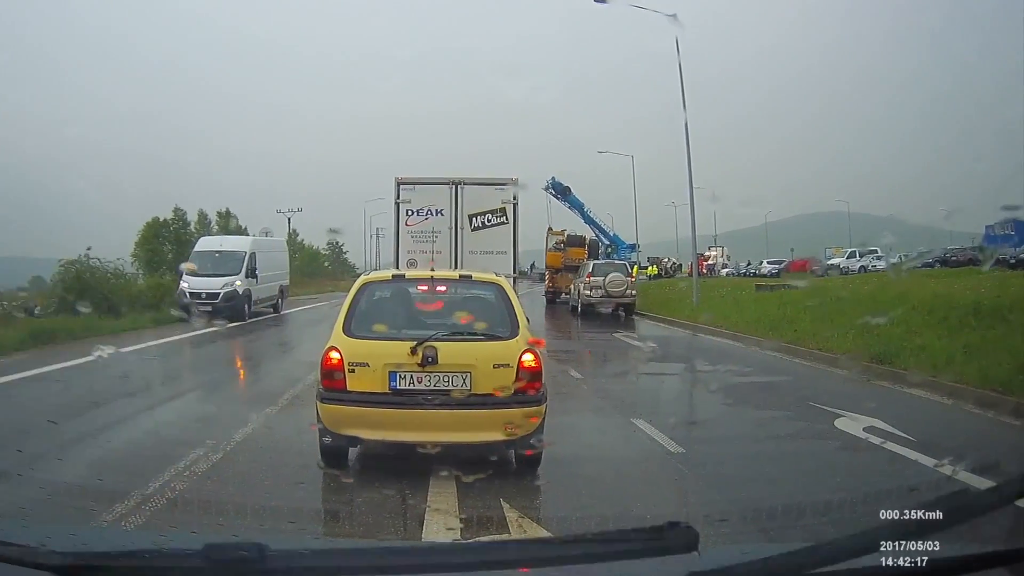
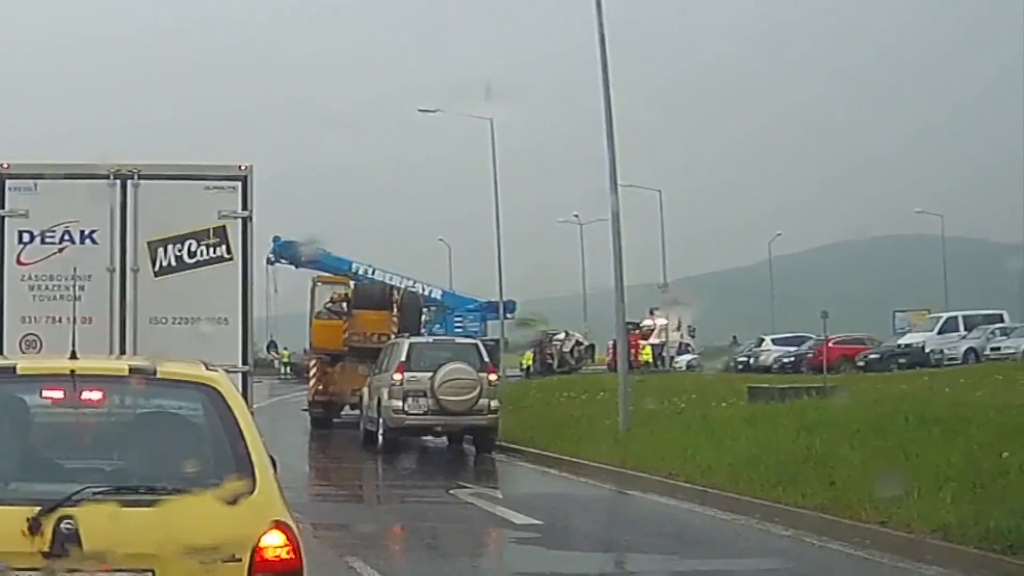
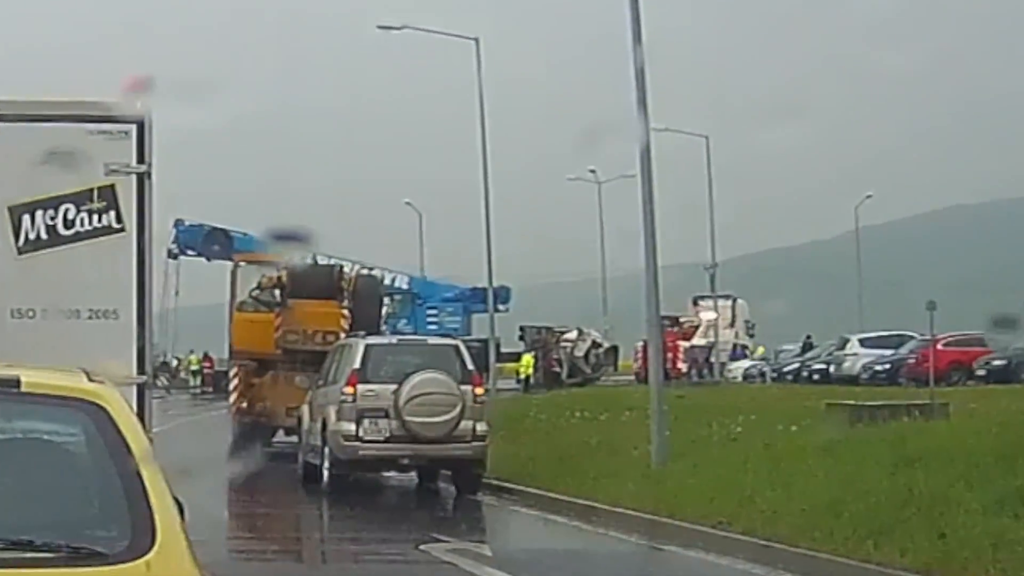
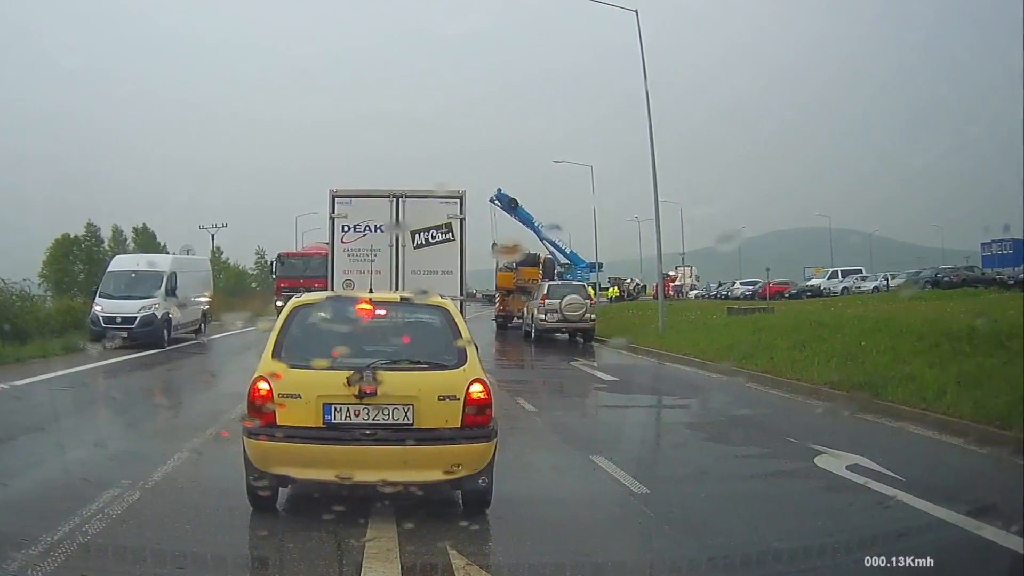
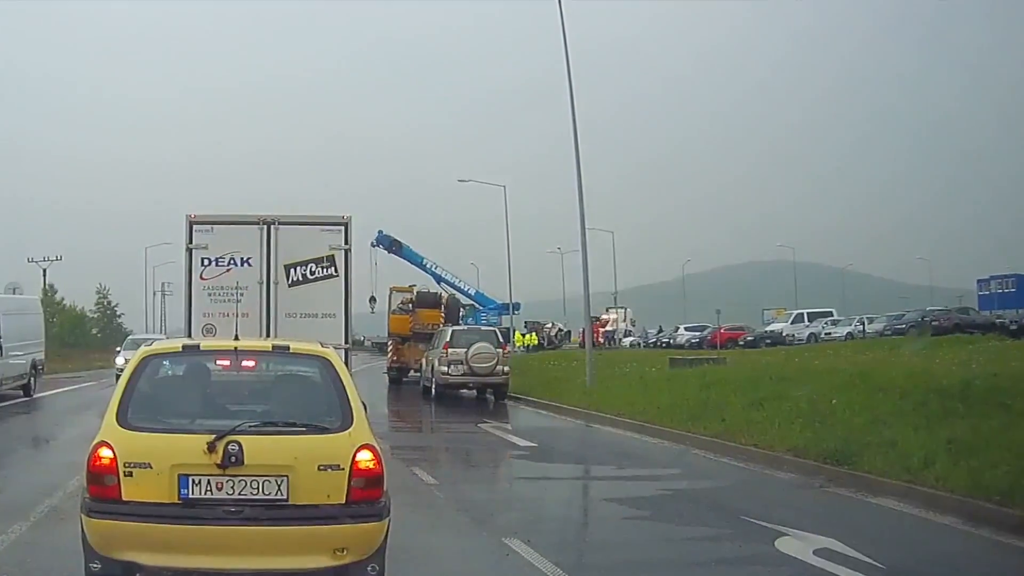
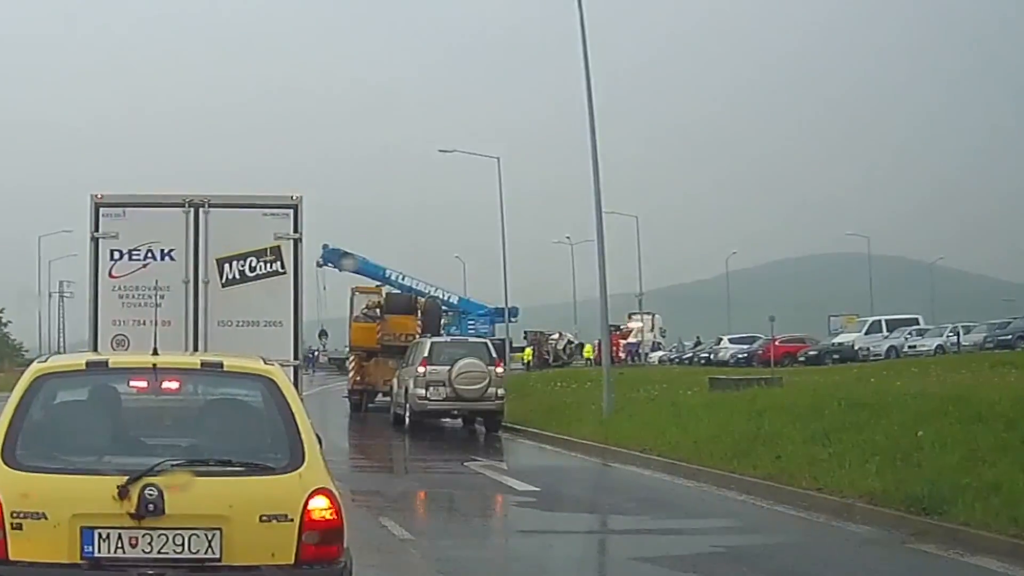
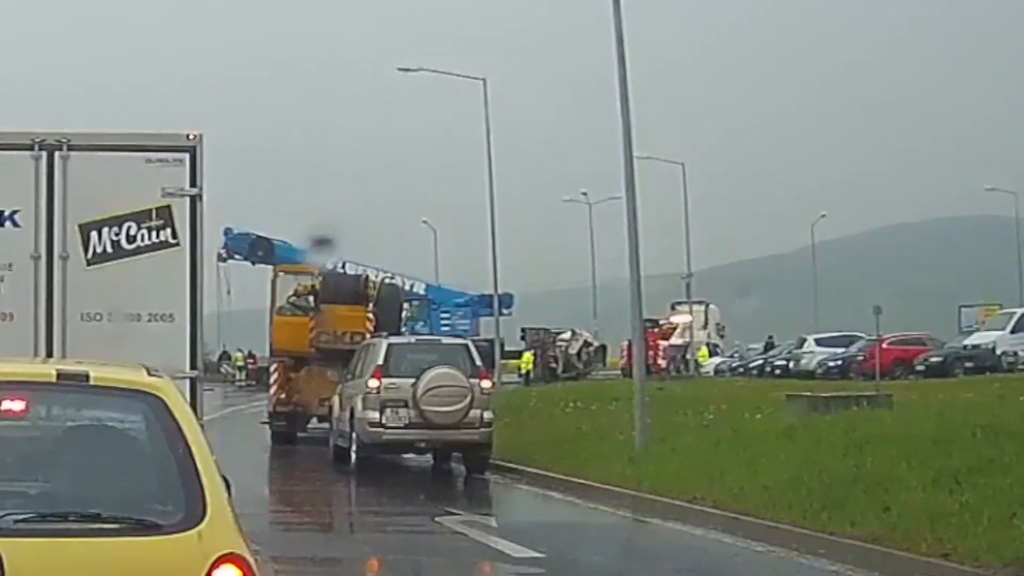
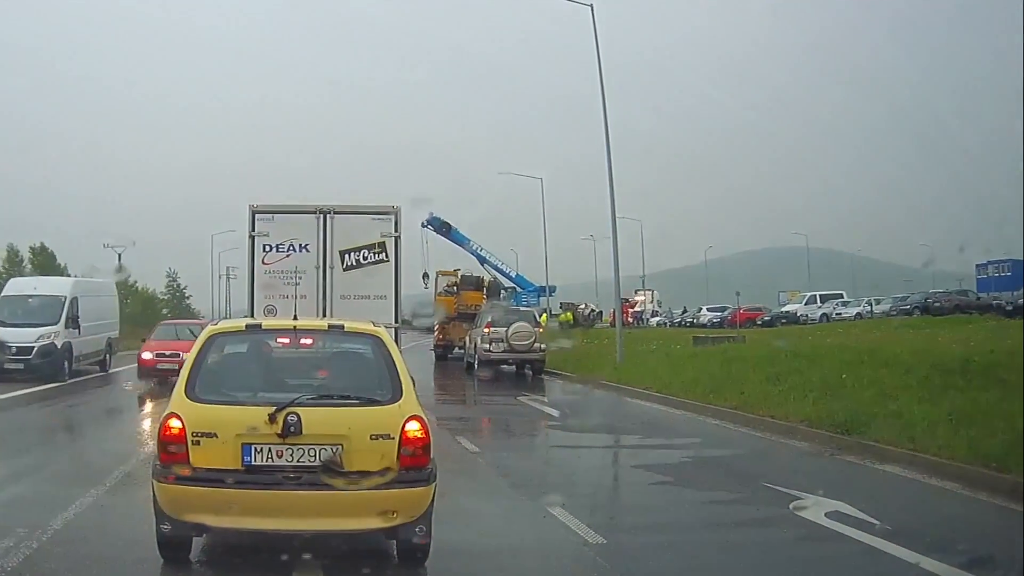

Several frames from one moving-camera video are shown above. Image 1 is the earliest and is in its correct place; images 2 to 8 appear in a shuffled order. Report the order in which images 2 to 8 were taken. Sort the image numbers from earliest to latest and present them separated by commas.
4, 8, 5, 6, 2, 7, 3
